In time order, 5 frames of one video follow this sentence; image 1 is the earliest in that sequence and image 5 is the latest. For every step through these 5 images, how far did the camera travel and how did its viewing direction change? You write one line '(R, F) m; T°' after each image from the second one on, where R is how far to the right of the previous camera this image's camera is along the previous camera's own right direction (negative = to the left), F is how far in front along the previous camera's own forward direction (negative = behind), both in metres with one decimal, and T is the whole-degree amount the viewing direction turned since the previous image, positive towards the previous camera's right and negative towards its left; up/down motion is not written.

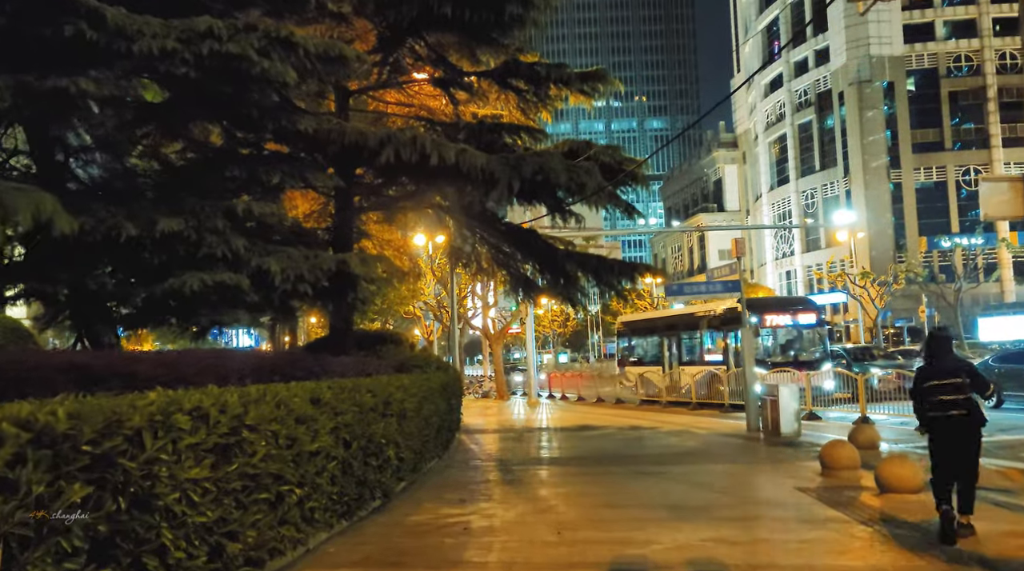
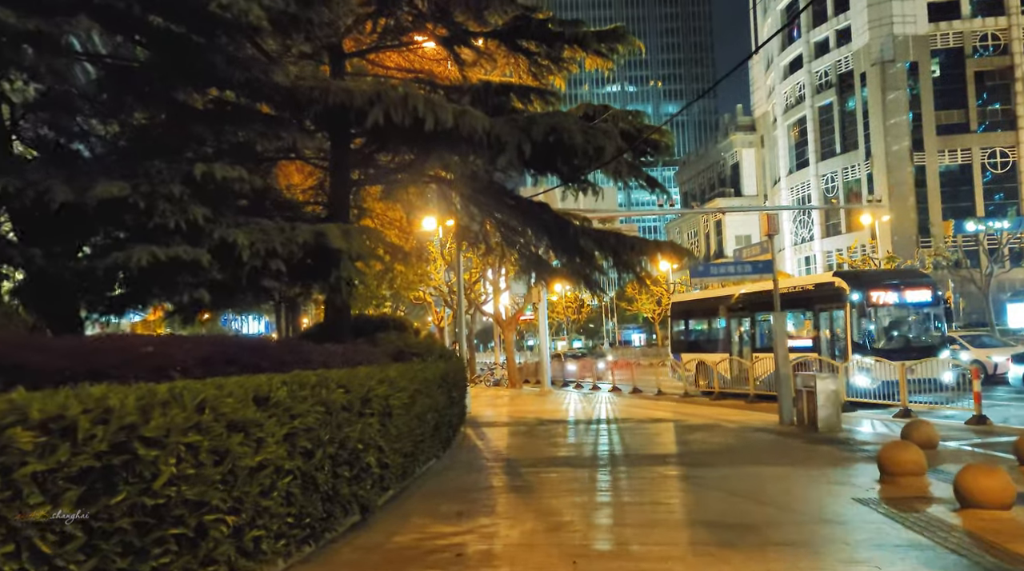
(+0.1, +1.8) m; -1°
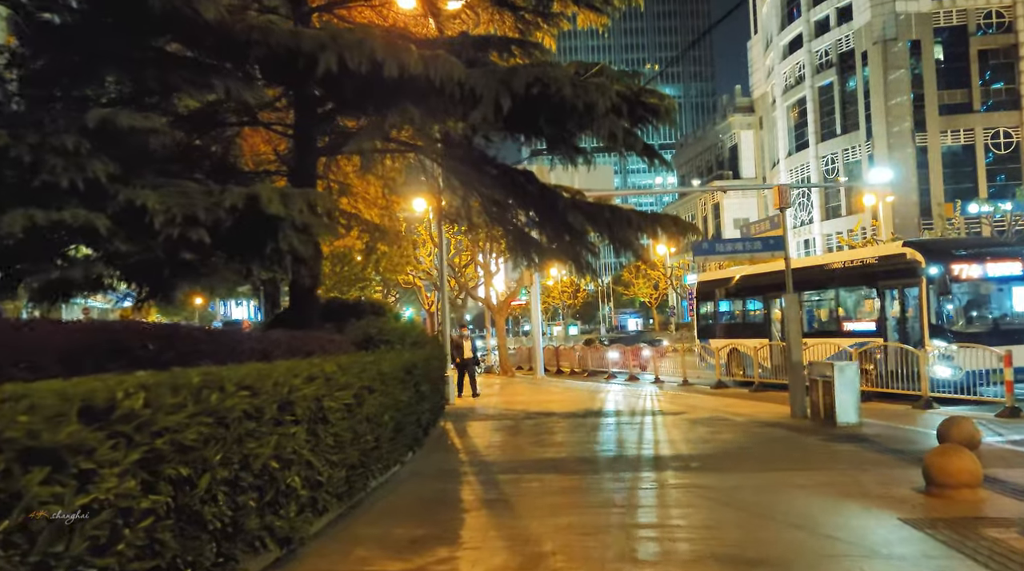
(+0.2, +1.9) m; 0°
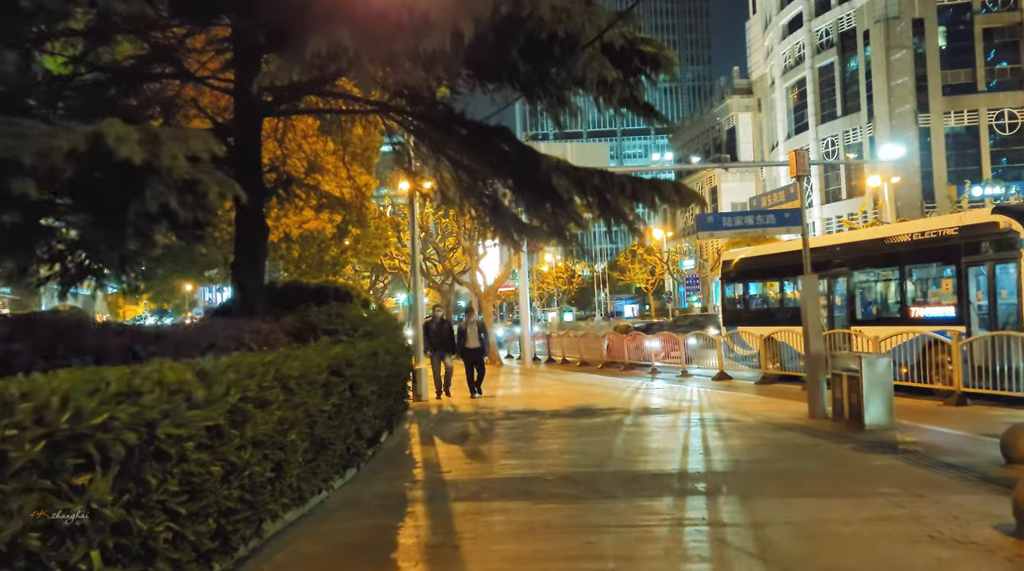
(+0.3, +2.5) m; 0°
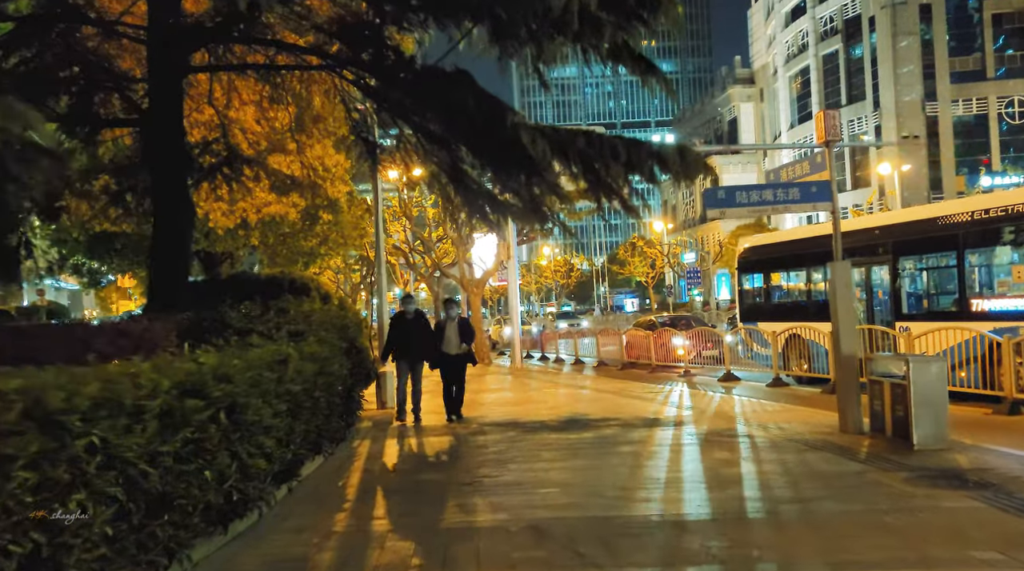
(+0.3, +2.7) m; 0°
